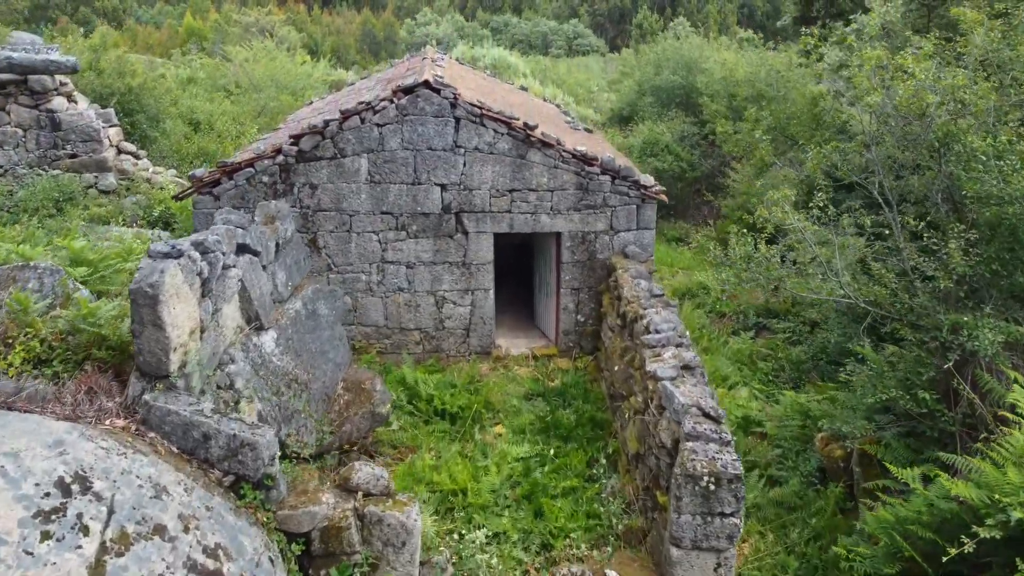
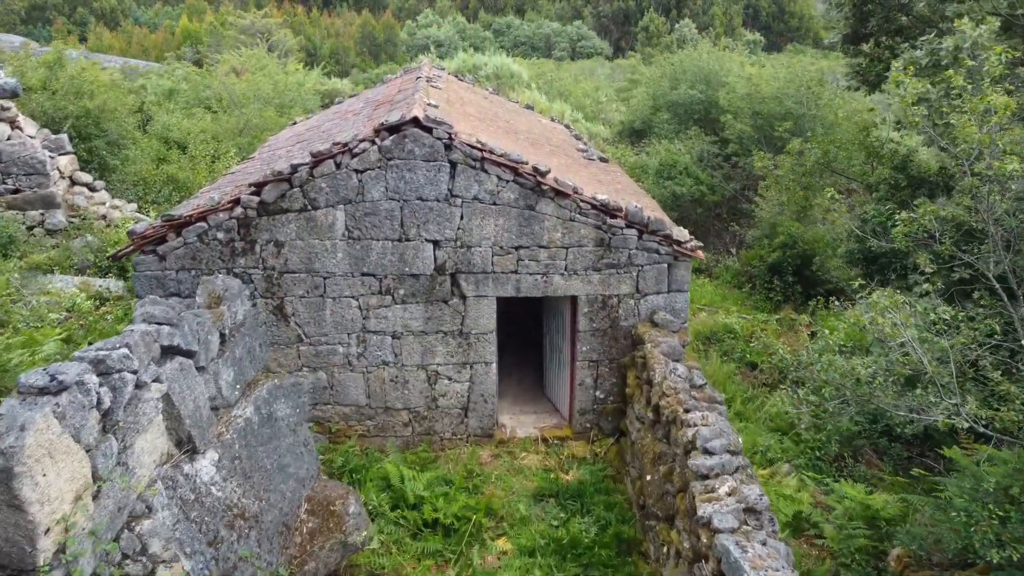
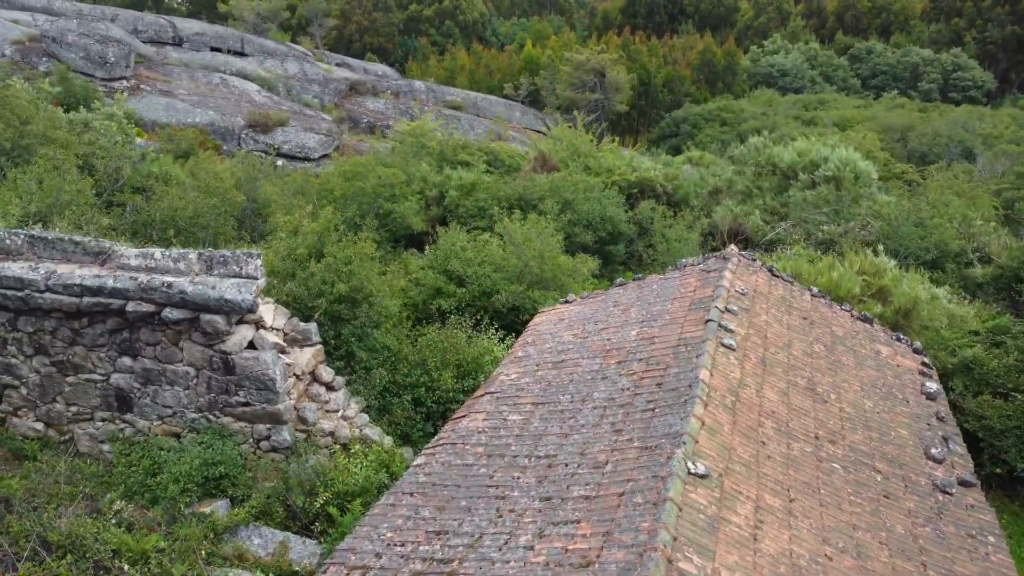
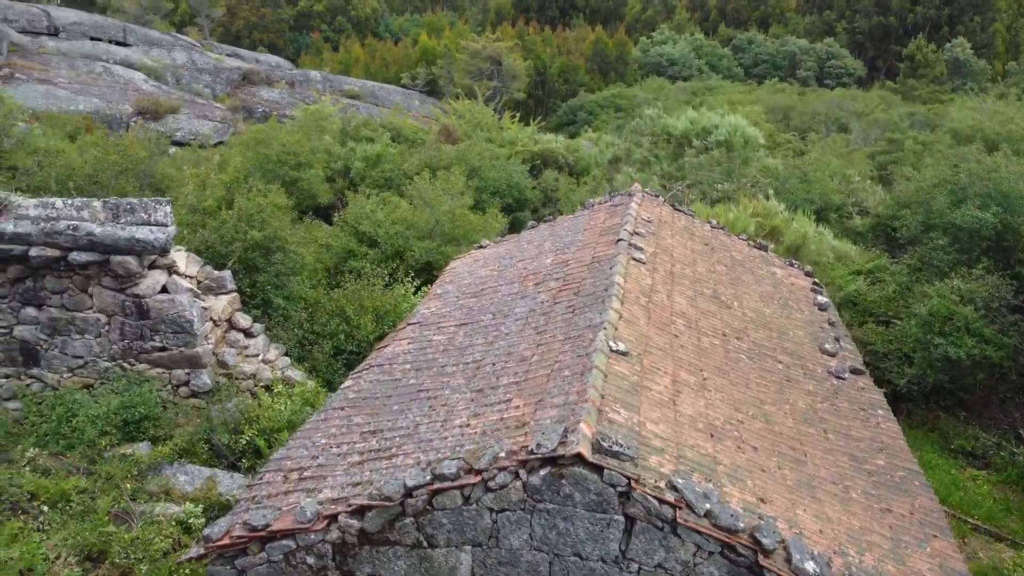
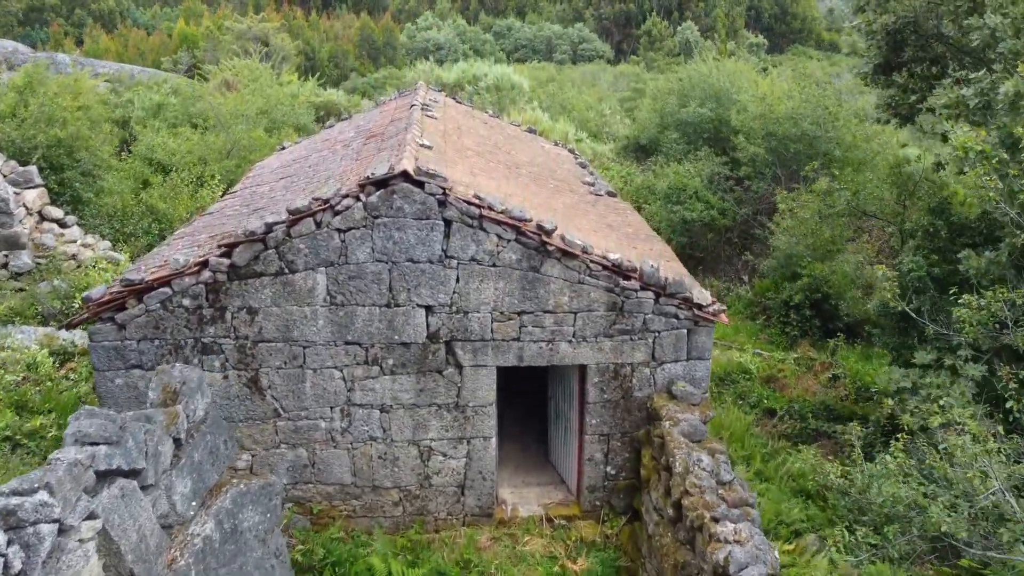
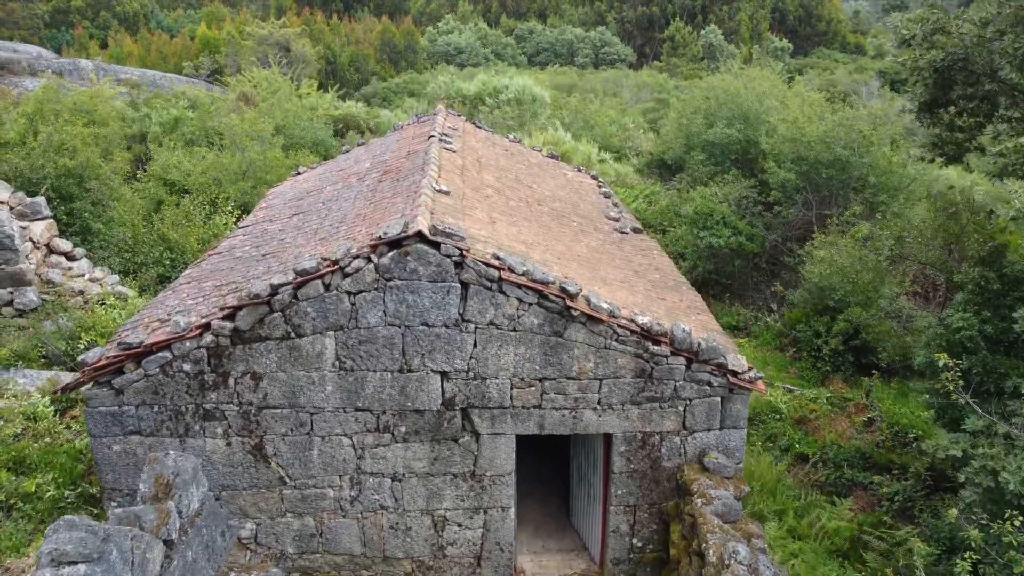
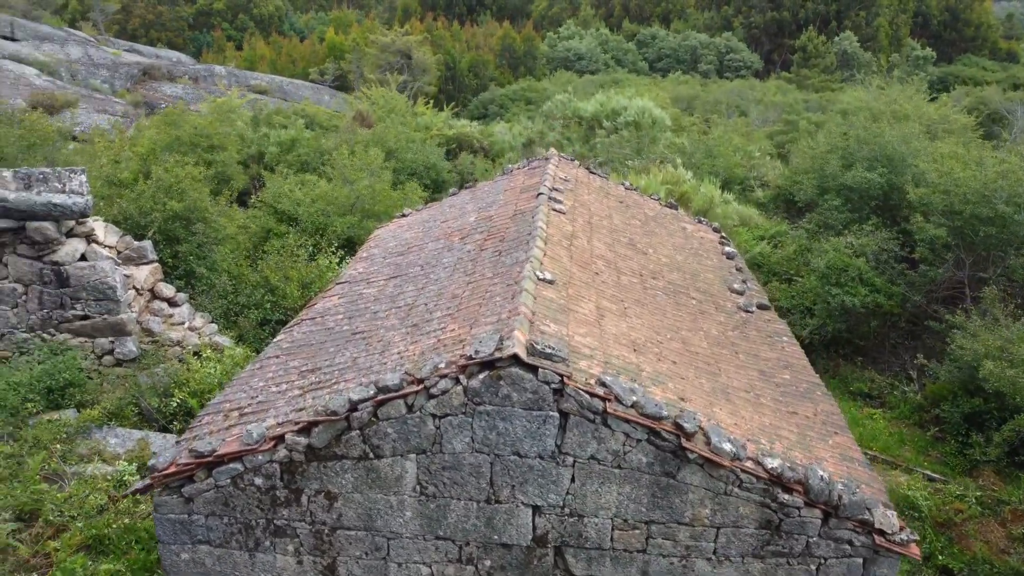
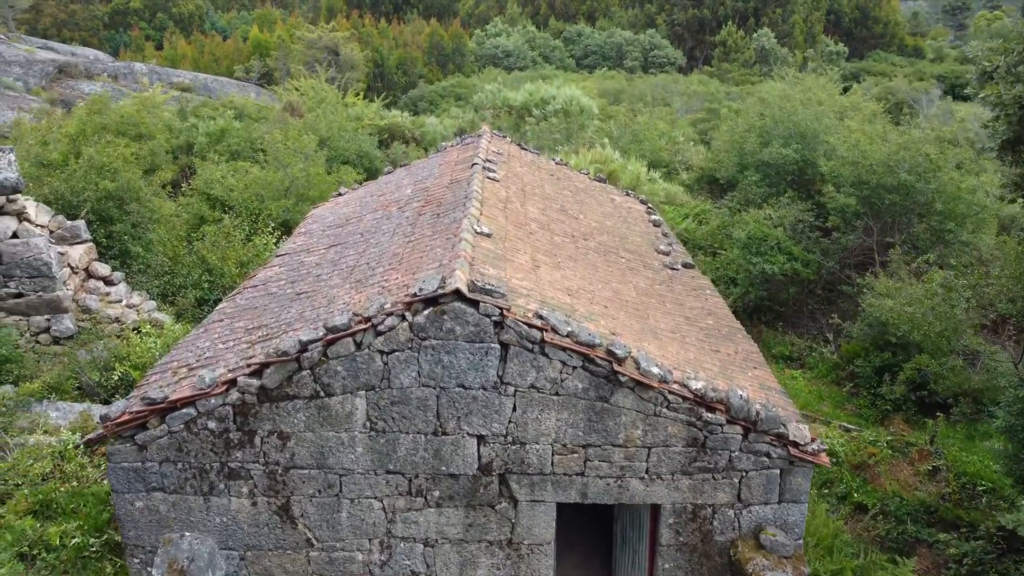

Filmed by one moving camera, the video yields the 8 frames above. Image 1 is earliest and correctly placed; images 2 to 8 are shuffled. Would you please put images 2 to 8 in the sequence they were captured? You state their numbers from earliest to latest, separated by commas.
2, 5, 6, 8, 7, 4, 3
